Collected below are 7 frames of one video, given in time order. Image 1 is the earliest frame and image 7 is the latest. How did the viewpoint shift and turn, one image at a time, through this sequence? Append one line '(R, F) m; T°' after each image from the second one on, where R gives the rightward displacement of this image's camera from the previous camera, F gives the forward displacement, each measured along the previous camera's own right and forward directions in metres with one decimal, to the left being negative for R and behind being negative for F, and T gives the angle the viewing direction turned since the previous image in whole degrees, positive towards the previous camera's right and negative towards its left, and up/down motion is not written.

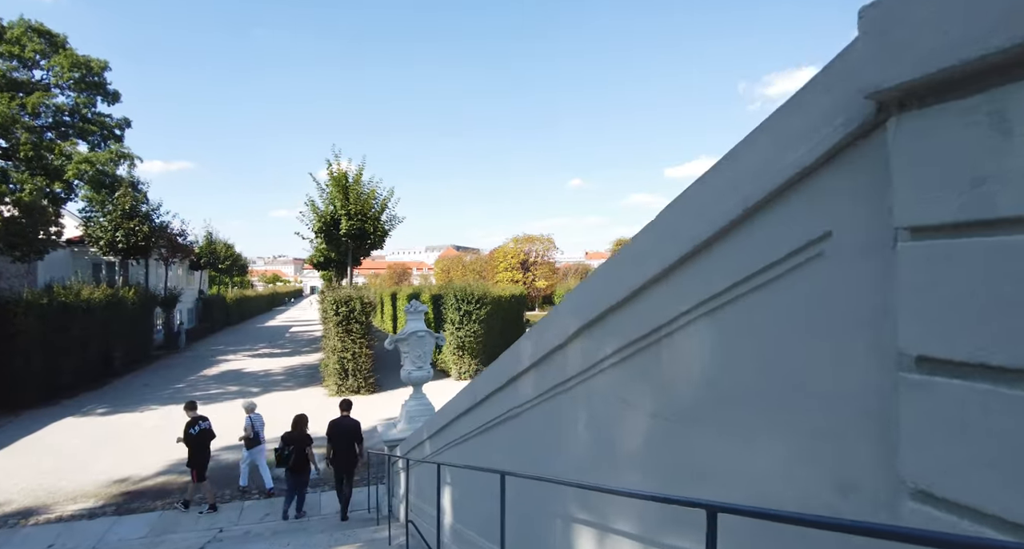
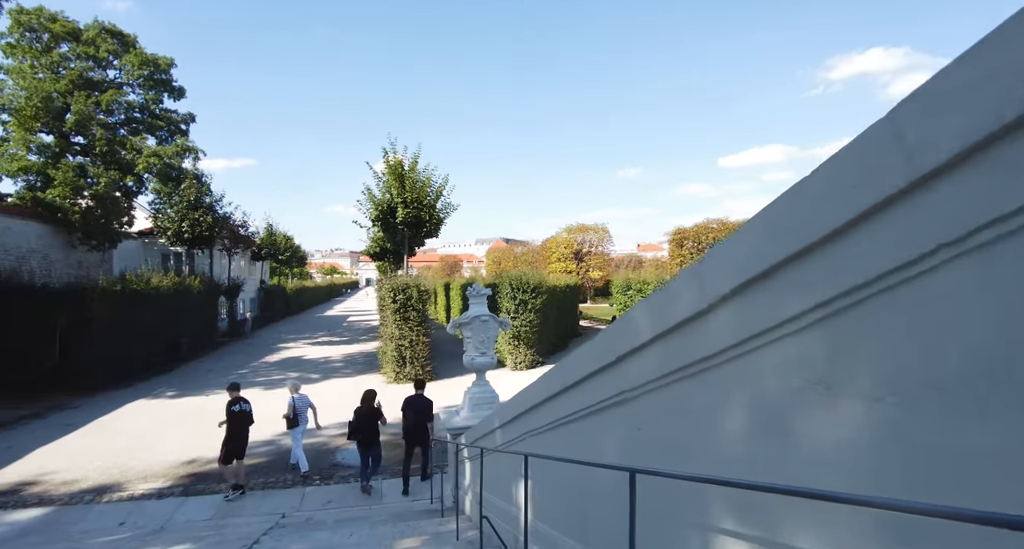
(-0.3, +0.5) m; -5°
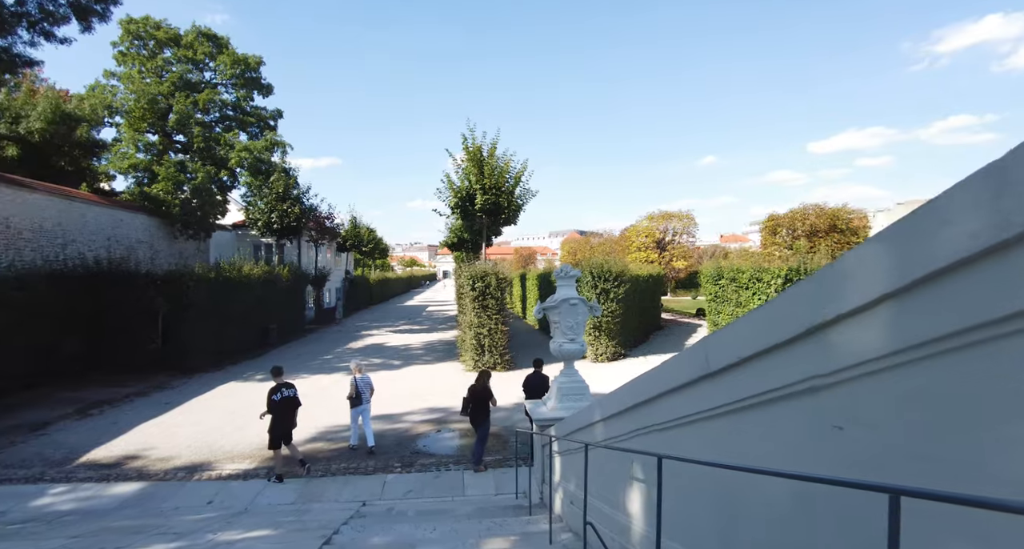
(-0.3, +0.6) m; -8°
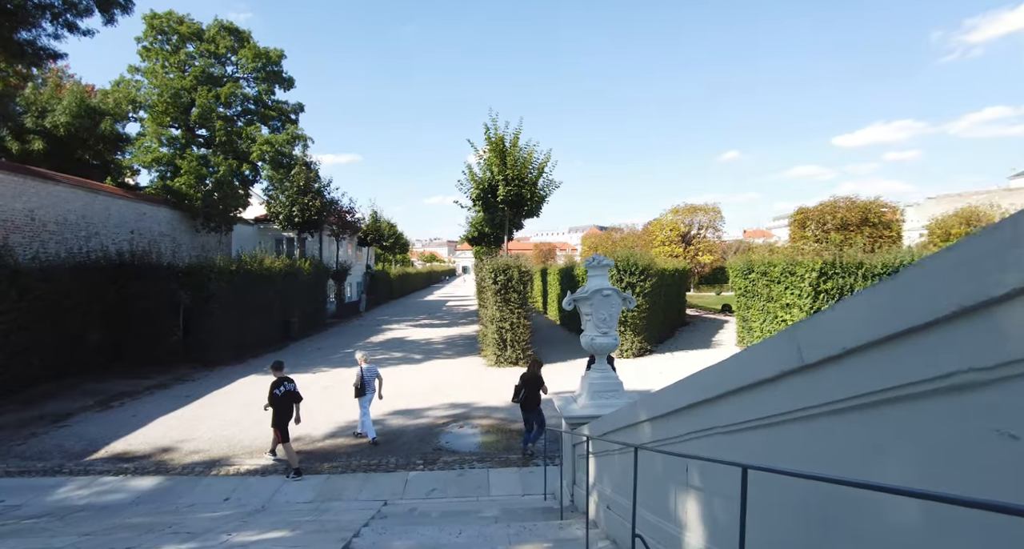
(-0.1, +0.4) m; -2°
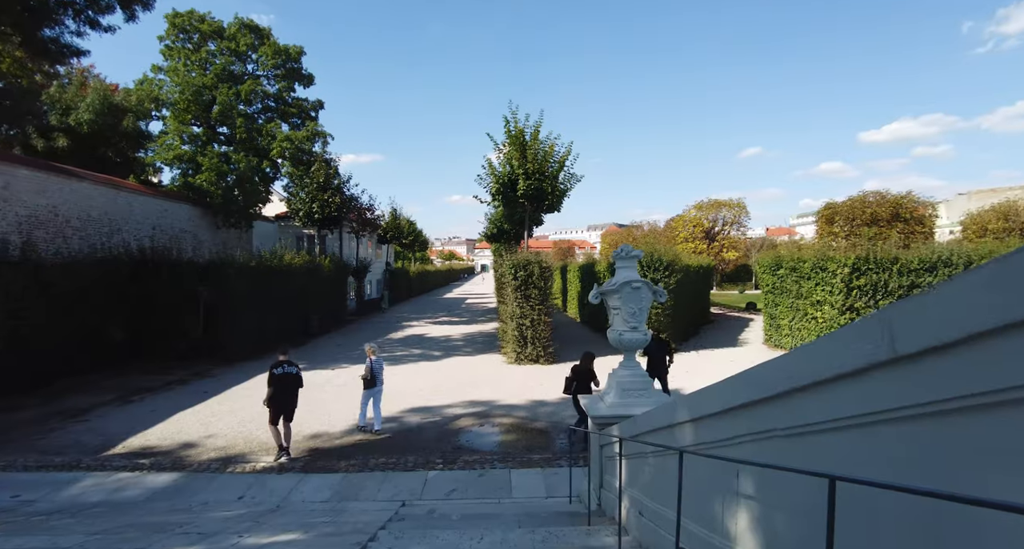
(-0.1, +0.3) m; -2°
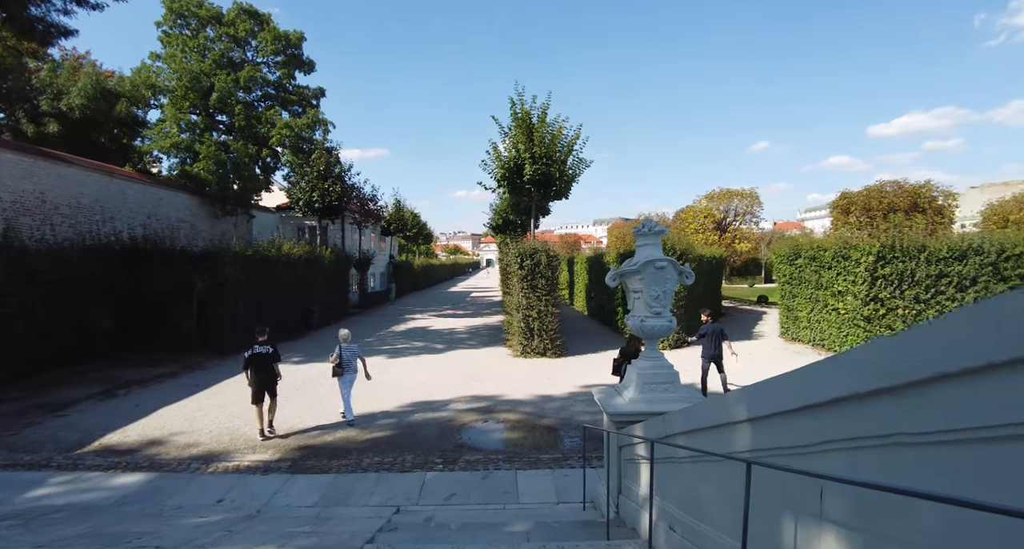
(0.0, +0.6) m; -1°
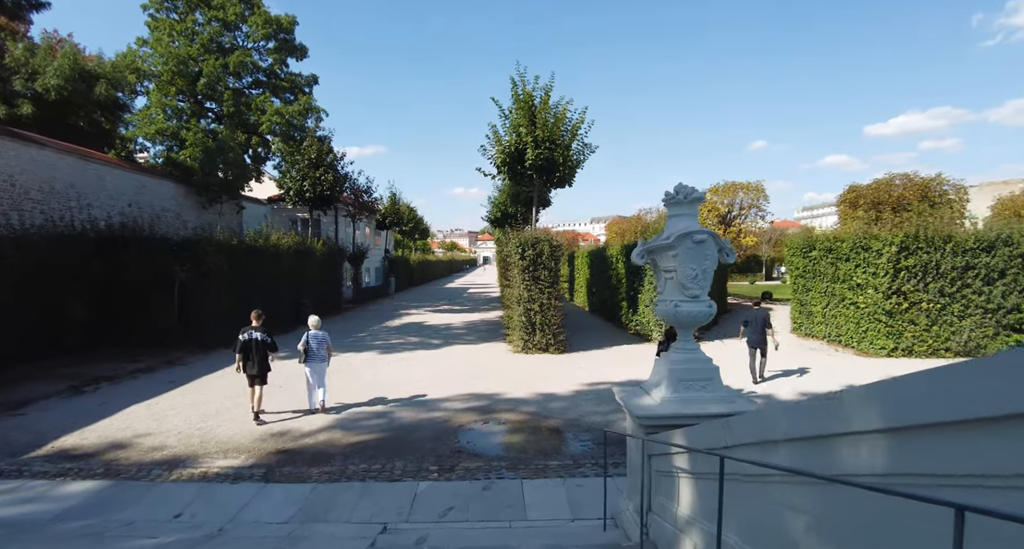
(-0.1, +0.8) m; 0°
